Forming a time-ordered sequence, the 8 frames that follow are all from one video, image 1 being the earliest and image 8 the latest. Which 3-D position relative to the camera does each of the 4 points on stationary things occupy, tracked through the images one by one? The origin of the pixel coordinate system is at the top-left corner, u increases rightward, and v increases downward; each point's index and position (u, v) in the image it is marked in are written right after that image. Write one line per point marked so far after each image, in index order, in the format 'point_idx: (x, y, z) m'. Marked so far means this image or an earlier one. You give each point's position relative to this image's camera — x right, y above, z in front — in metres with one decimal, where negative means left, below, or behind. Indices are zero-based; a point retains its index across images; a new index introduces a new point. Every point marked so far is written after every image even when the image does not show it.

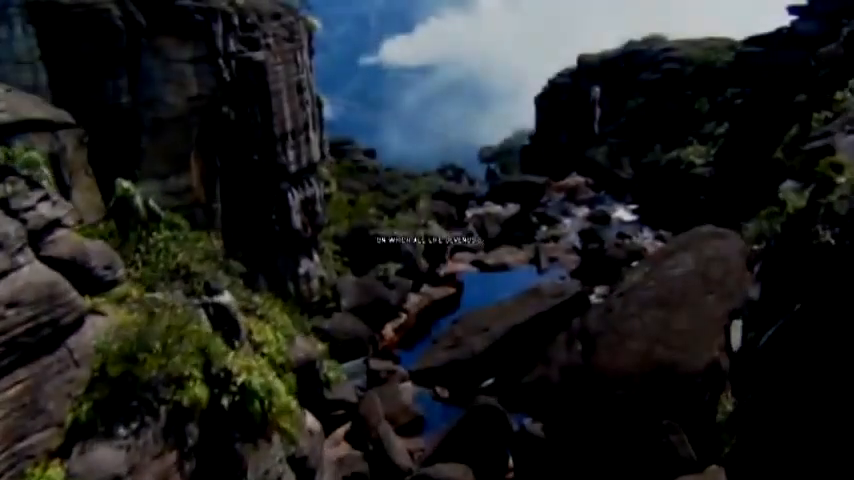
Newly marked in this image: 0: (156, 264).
0: (-4.4, -0.4, +19.4) m
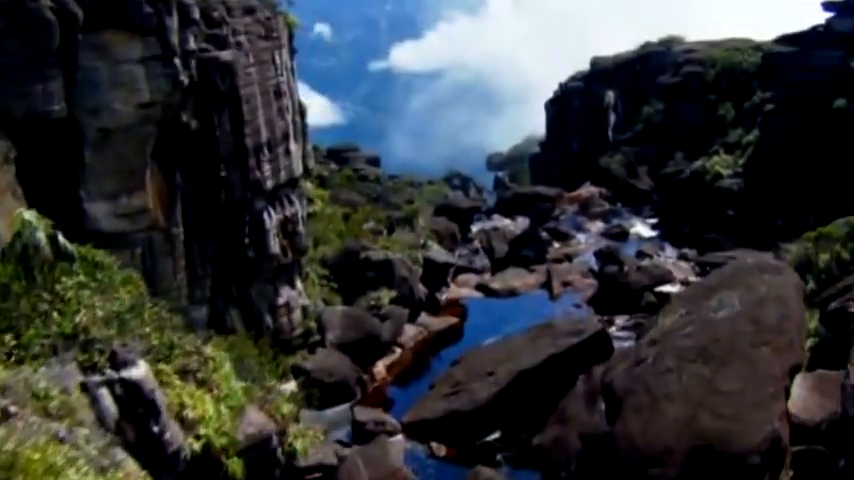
0: (-4.6, -1.0, +14.9) m
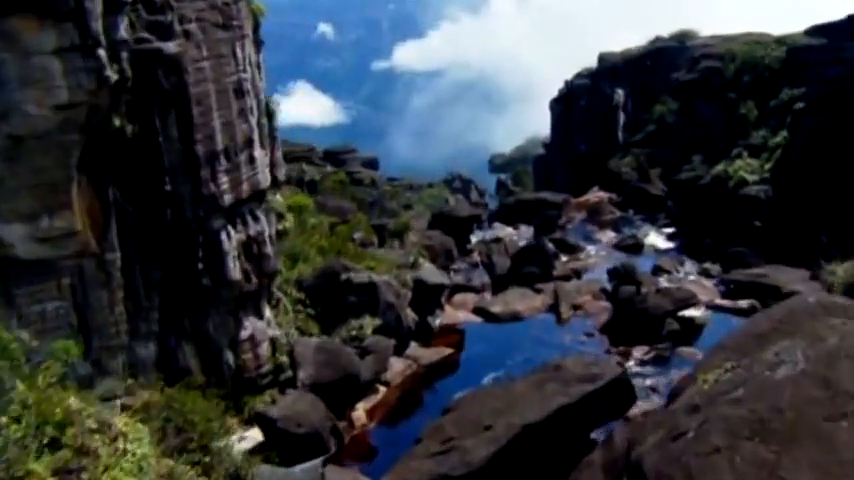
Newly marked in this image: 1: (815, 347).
0: (-4.9, -1.6, +10.3) m
1: (+5.3, -1.5, +16.7) m
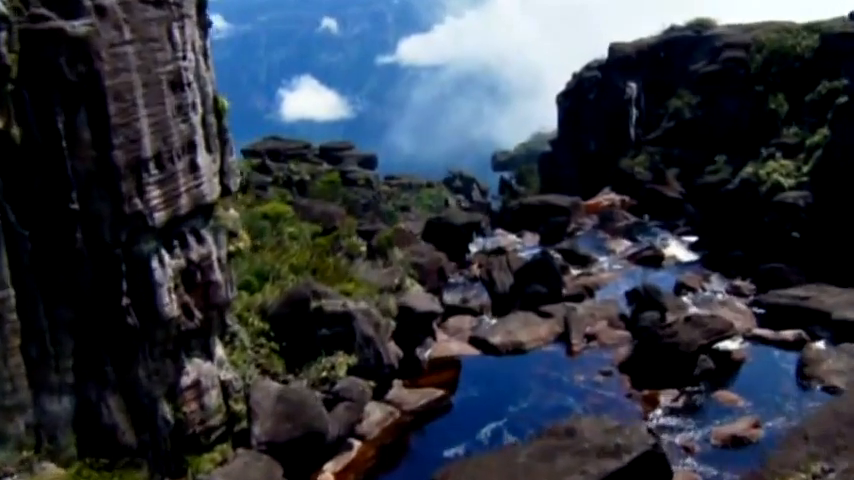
0: (-5.3, -2.1, +5.2) m
1: (+4.9, -2.0, +11.6) m
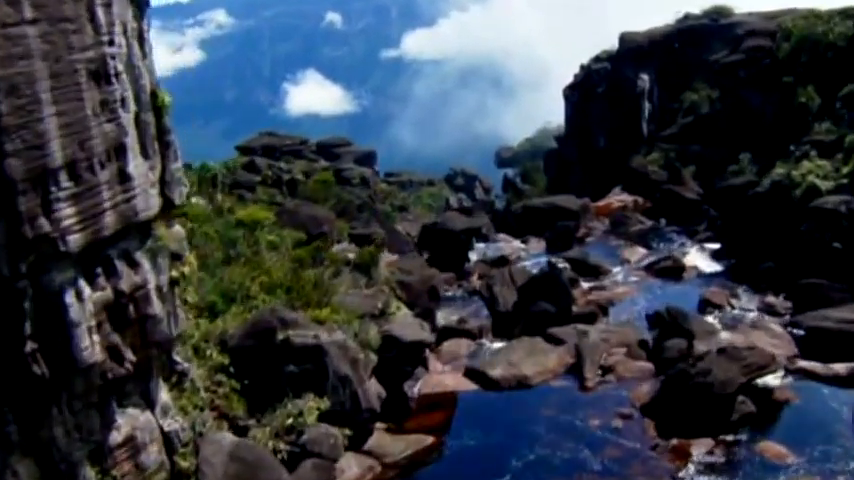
0: (-5.7, -2.6, +1.1) m
1: (+4.6, -2.4, +7.4) m
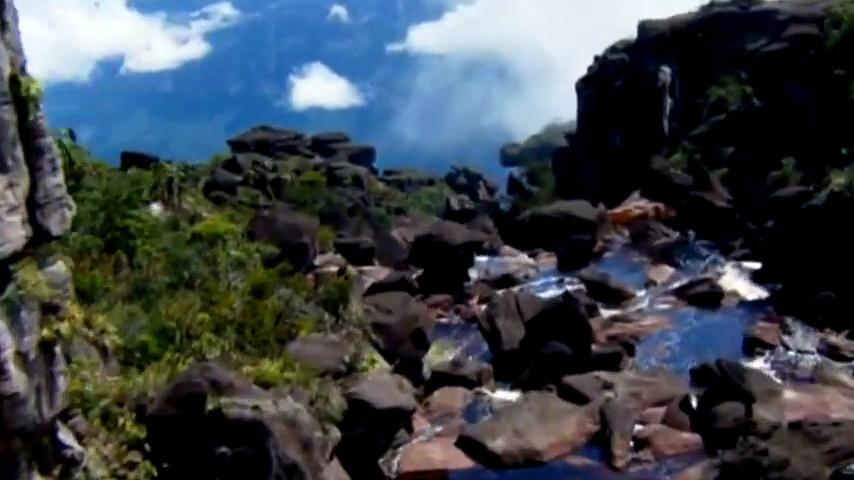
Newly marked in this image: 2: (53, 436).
0: (-6.0, -3.2, -4.5) m
1: (+4.2, -3.0, +1.8) m
2: (-4.6, -2.3, +14.2) m
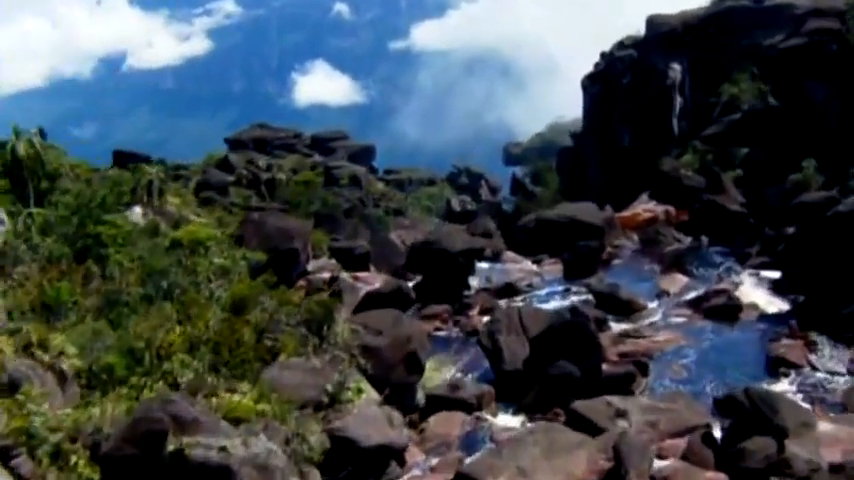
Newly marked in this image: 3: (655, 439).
0: (-6.2, -3.4, -6.6) m
1: (+4.1, -3.3, -0.4) m
2: (-4.7, -2.5, +12.1) m
3: (+3.6, -3.0, +19.3) m
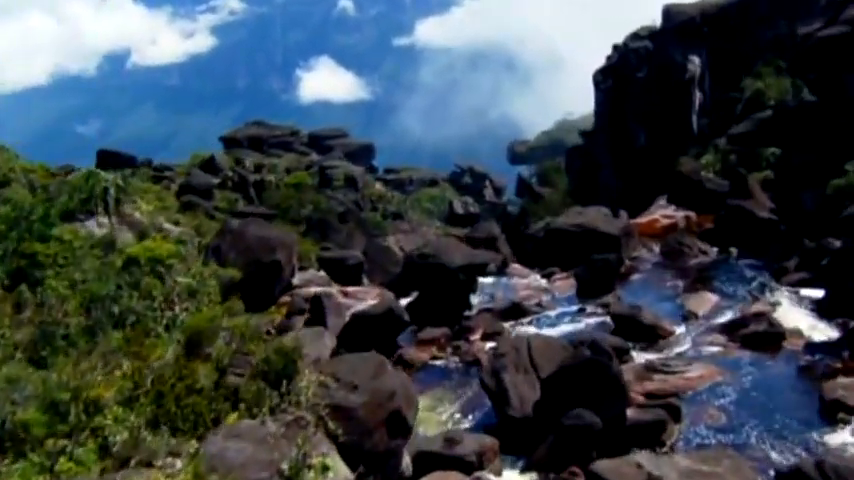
0: (-6.4, -3.9, -10.4) m
1: (+3.9, -3.7, -4.2) m
2: (-4.9, -2.9, +8.3) m
3: (+3.5, -3.4, +15.4) m
